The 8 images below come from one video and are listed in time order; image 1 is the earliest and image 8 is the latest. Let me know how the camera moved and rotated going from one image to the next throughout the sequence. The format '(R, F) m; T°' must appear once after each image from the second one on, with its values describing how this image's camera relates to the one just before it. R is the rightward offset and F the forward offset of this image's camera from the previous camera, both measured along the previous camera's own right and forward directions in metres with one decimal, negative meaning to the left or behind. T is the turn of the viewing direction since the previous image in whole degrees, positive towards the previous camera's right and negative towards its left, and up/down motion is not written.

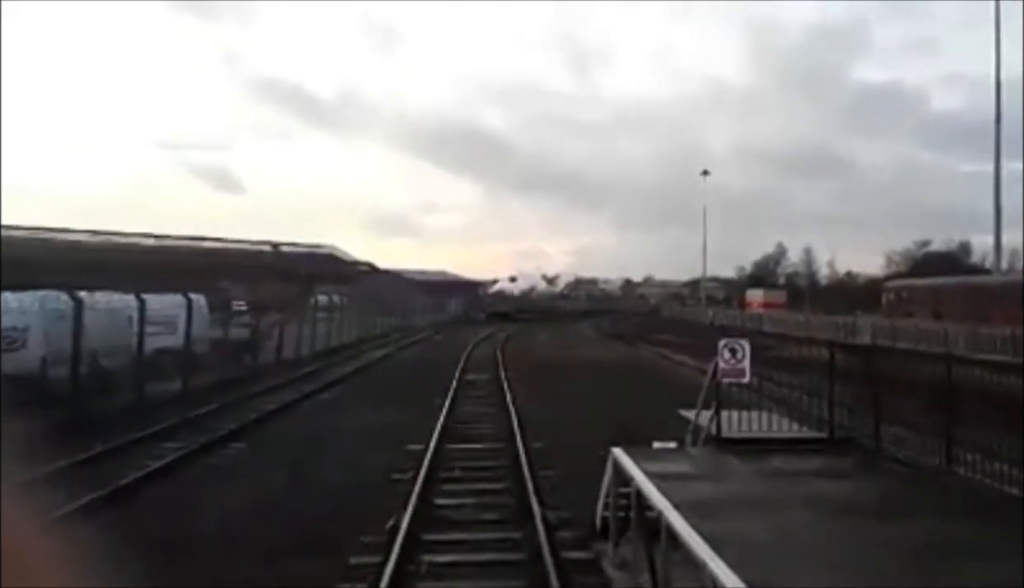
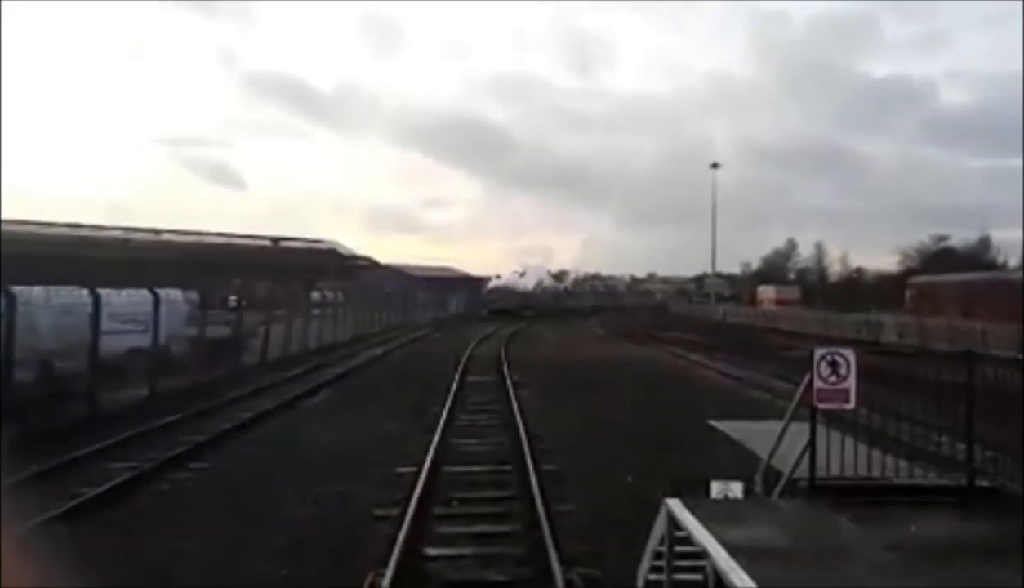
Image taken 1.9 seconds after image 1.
(-0.1, +2.5) m; 0°
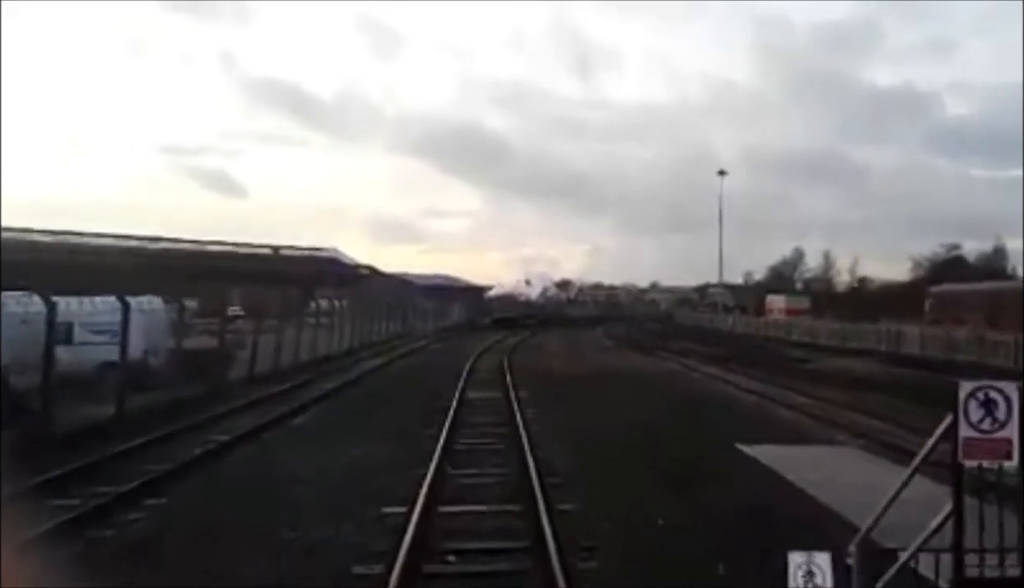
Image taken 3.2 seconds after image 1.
(-0.1, +1.9) m; 0°
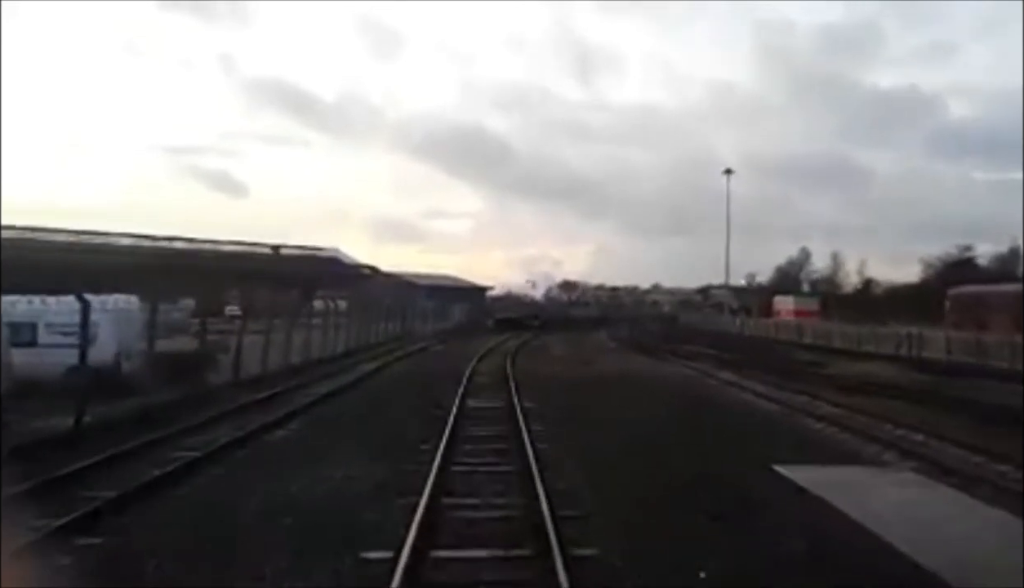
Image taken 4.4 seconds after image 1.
(-0.1, +2.0) m; 0°
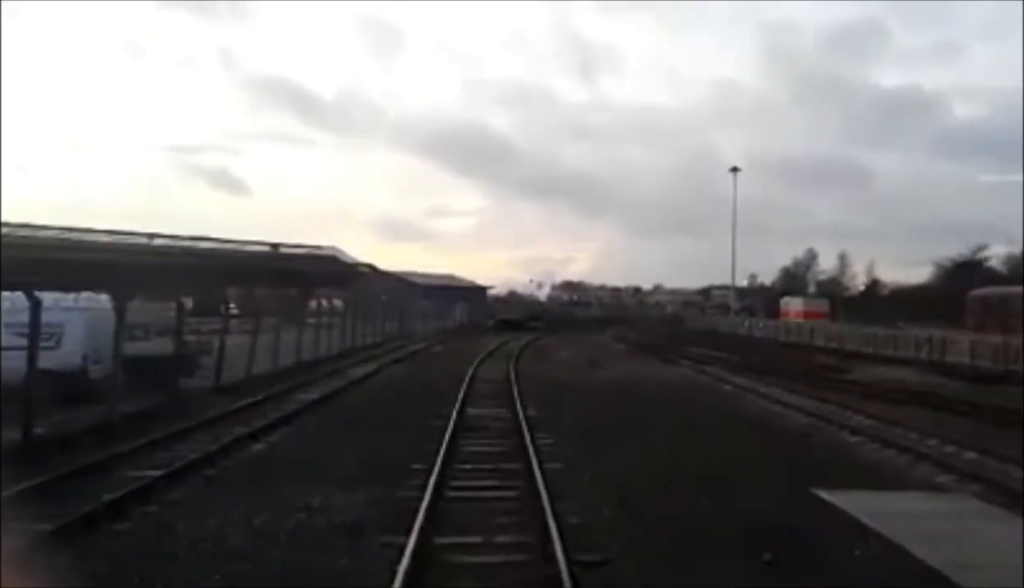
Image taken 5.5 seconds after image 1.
(-0.1, +1.9) m; 0°
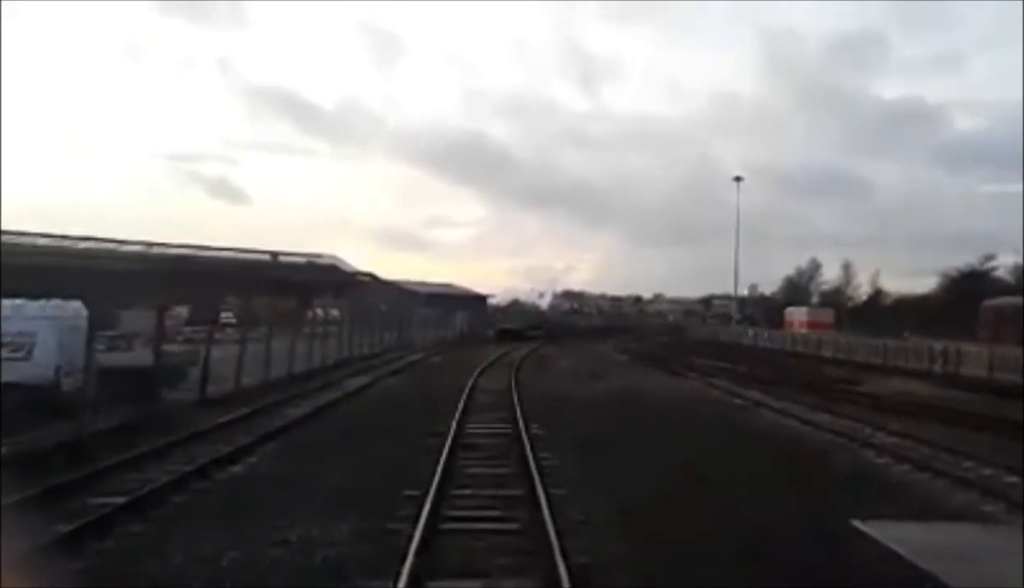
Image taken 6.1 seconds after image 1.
(0.0, +1.3) m; 0°
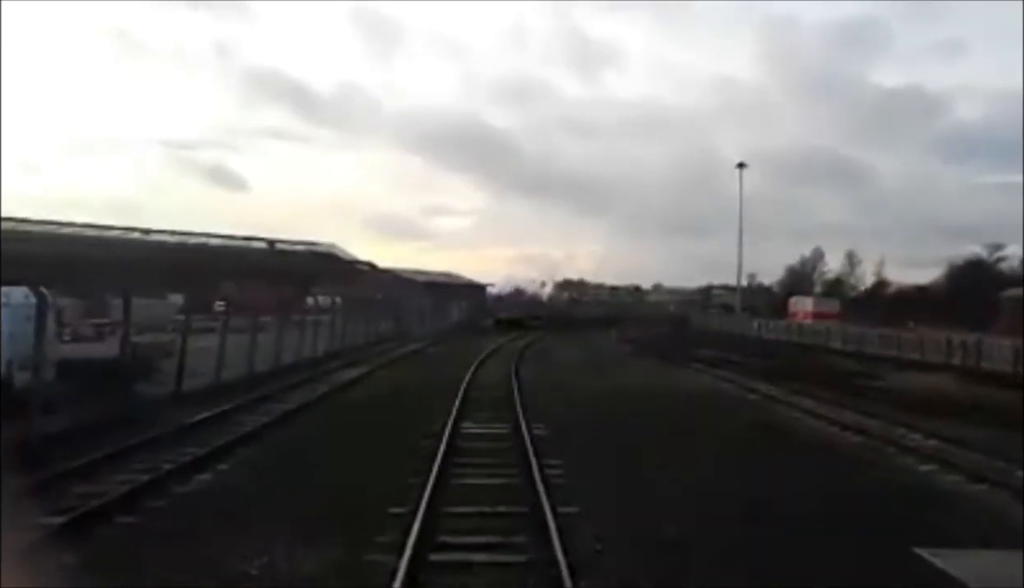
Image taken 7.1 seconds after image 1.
(-0.1, +1.8) m; 0°
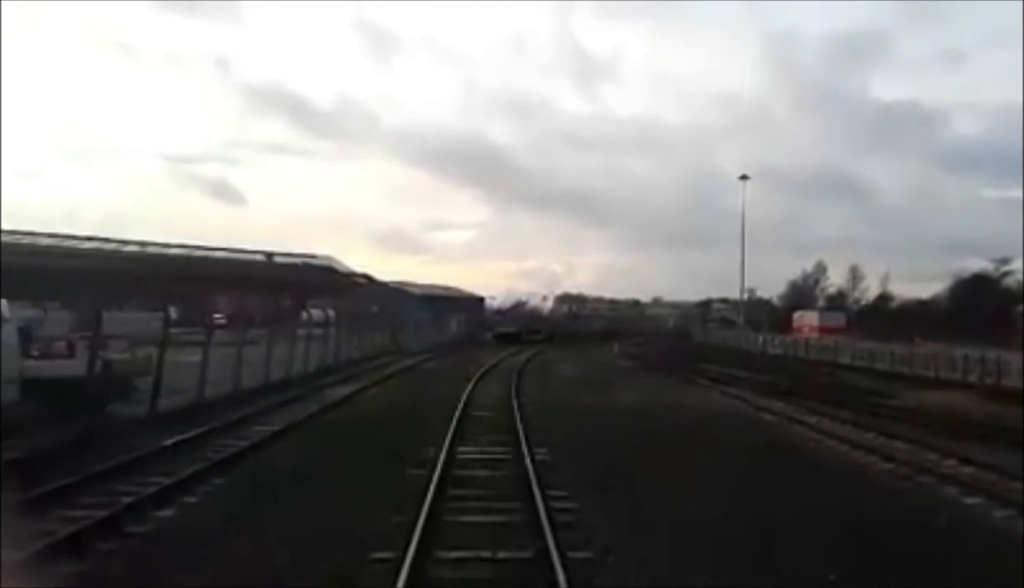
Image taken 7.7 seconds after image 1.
(0.0, +1.4) m; 0°
